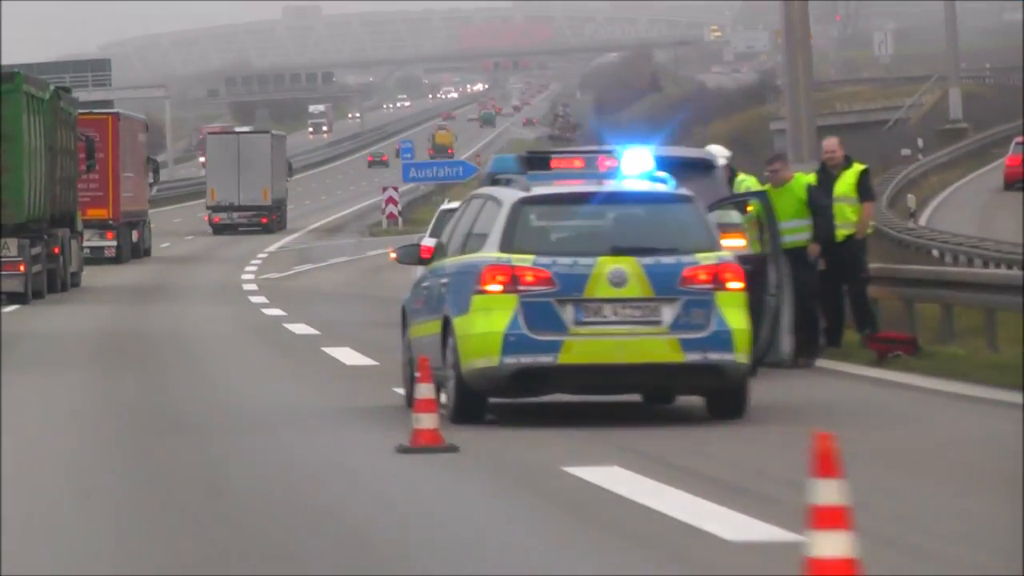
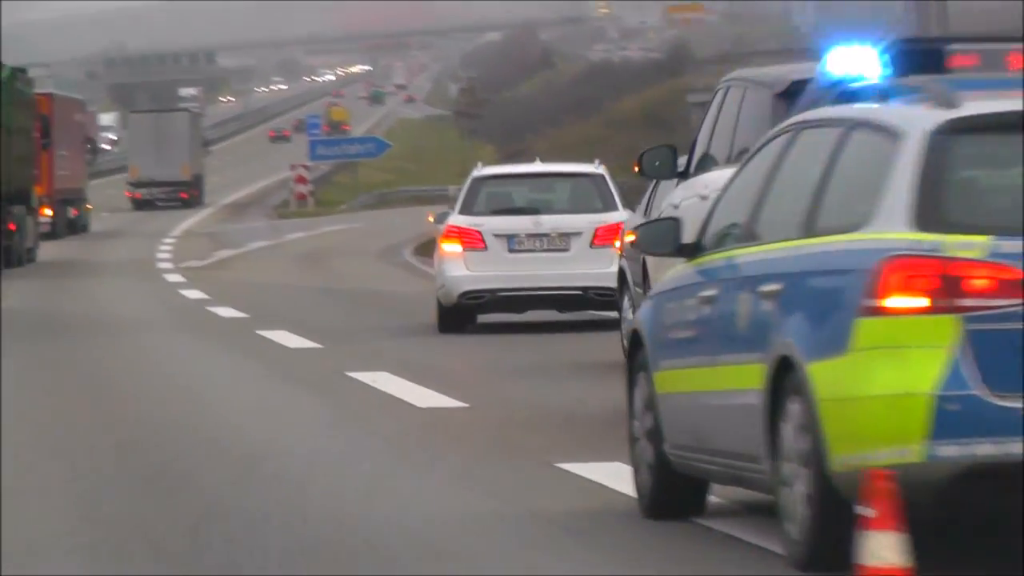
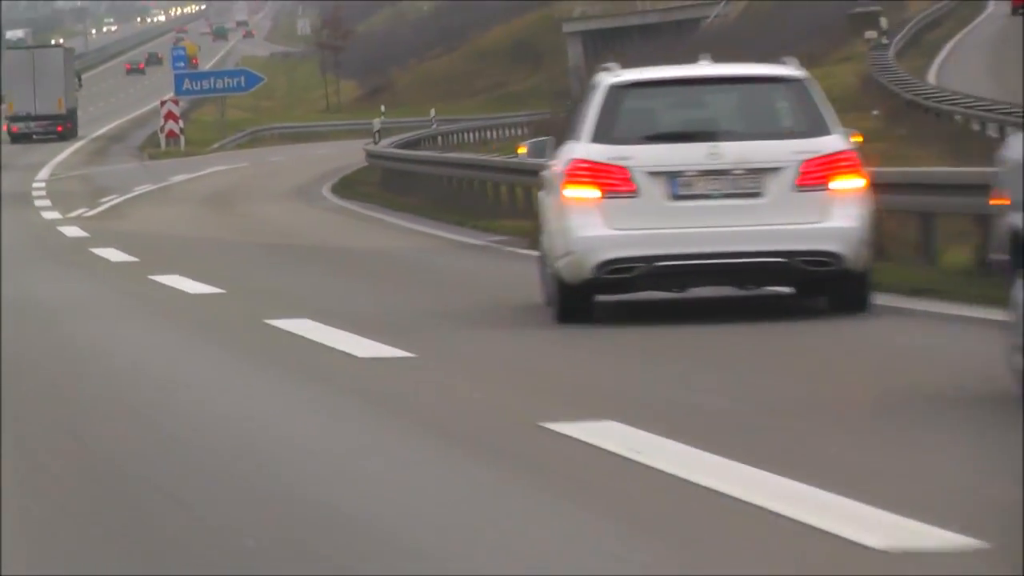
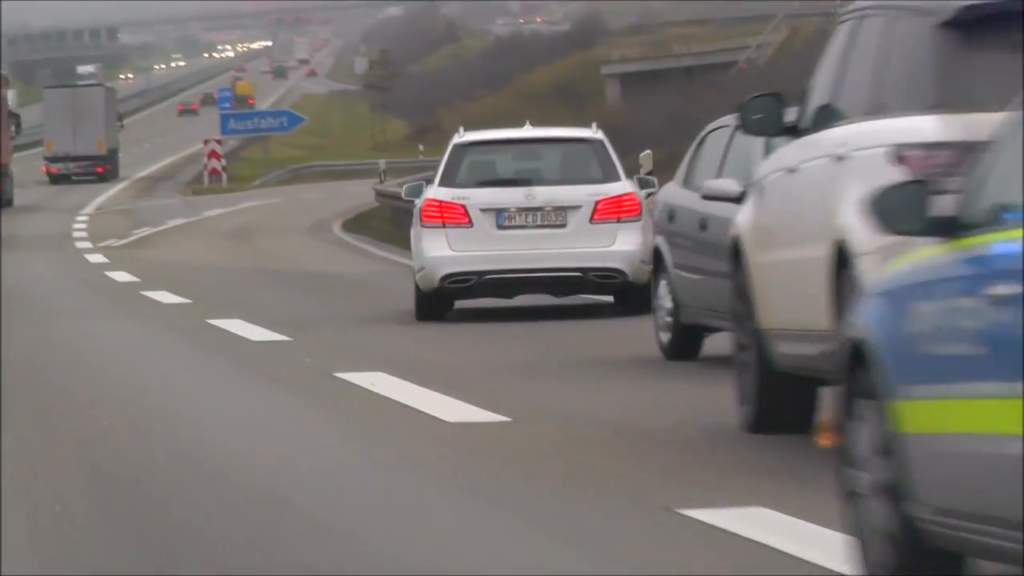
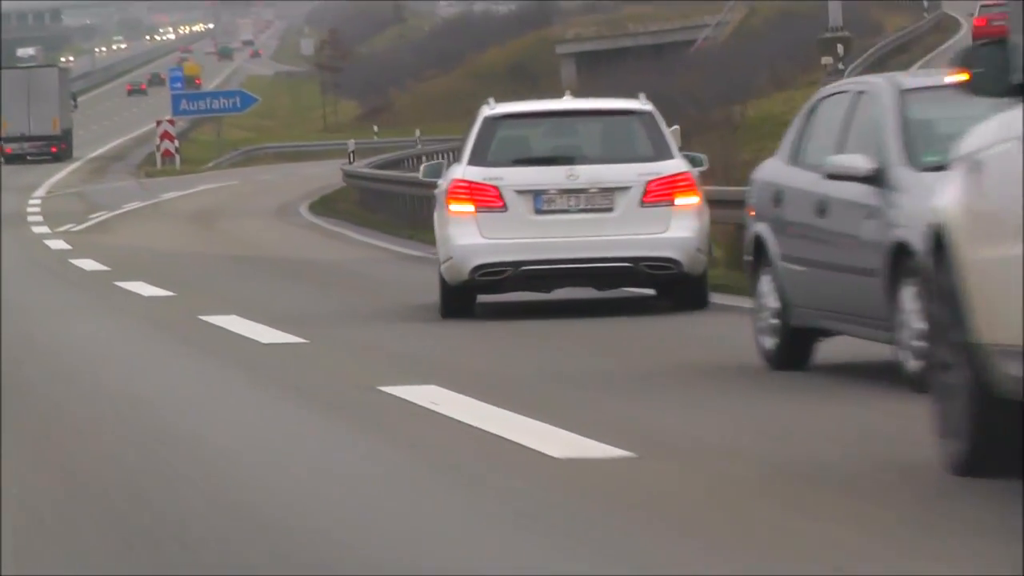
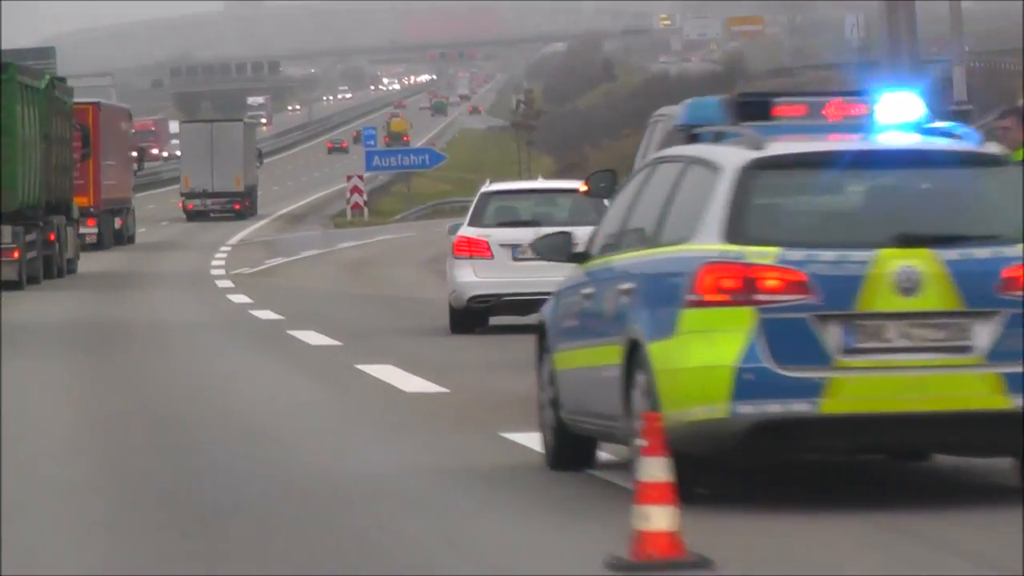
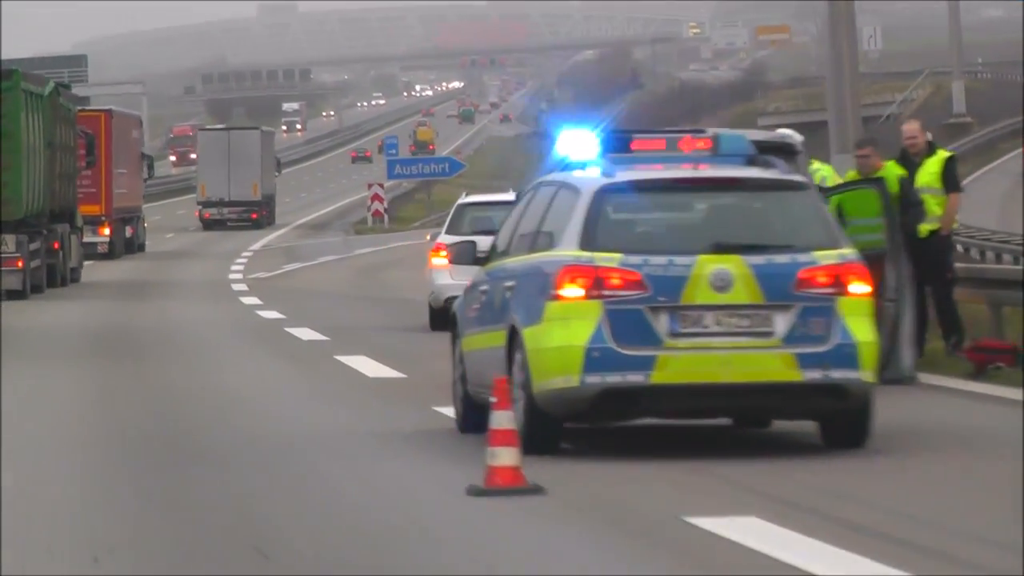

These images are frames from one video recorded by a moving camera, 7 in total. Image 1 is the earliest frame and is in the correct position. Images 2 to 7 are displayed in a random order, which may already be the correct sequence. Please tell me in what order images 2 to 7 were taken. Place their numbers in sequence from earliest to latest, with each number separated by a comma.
7, 6, 2, 4, 5, 3
